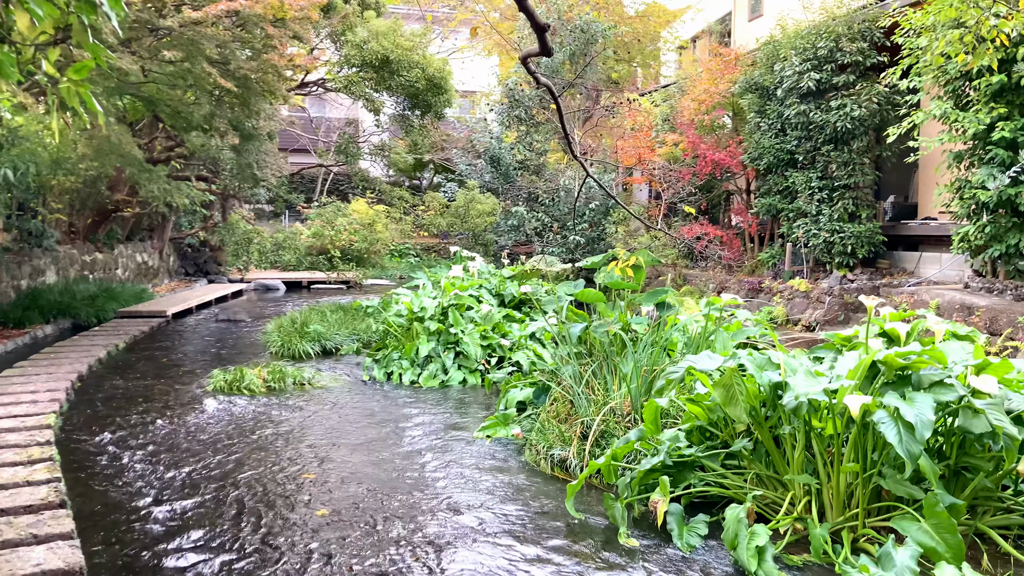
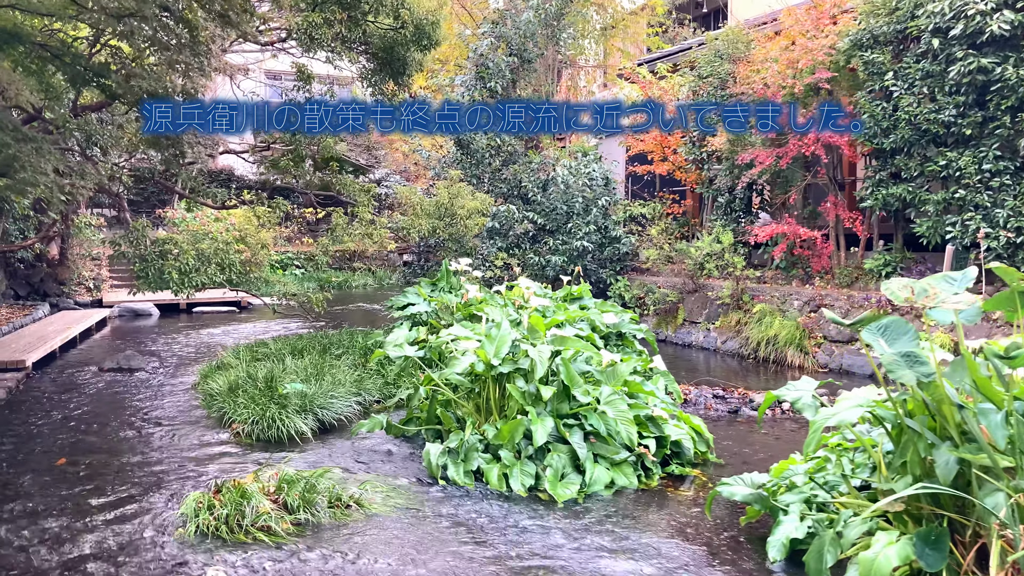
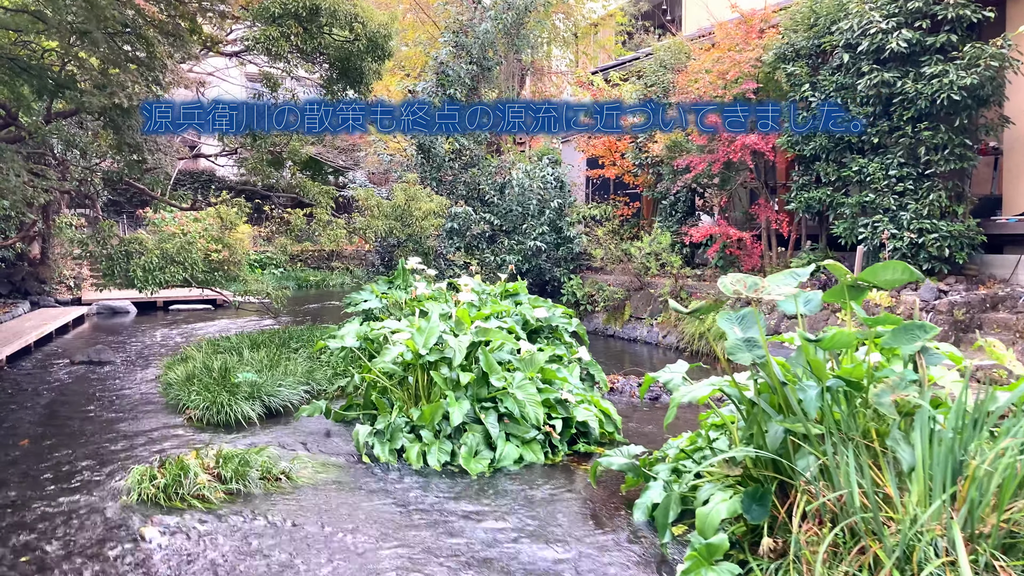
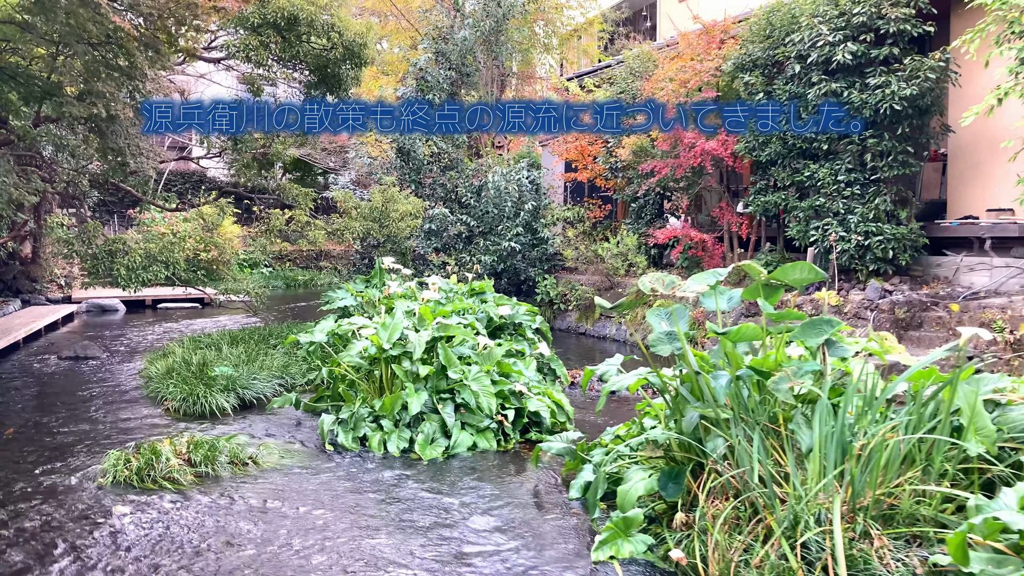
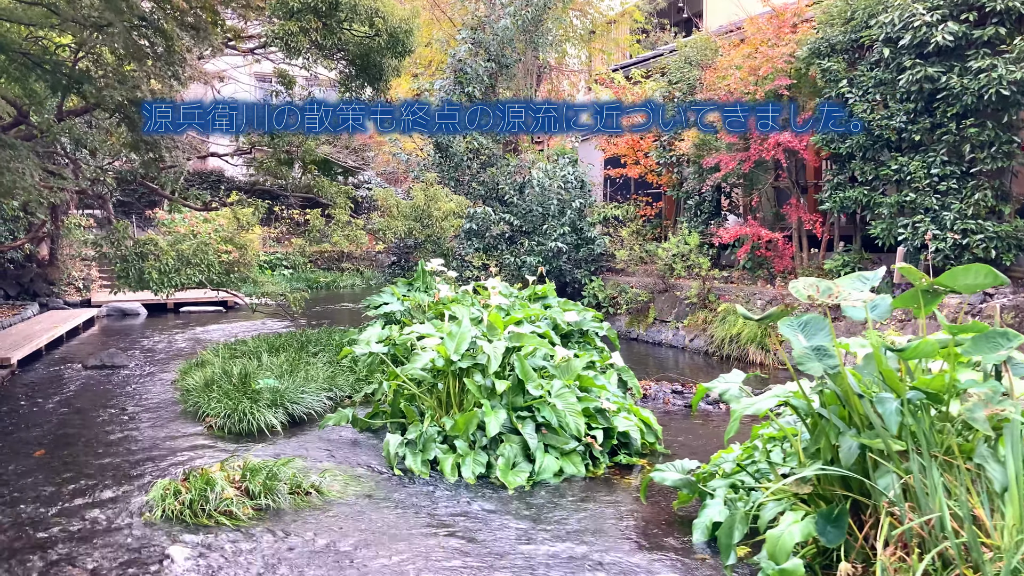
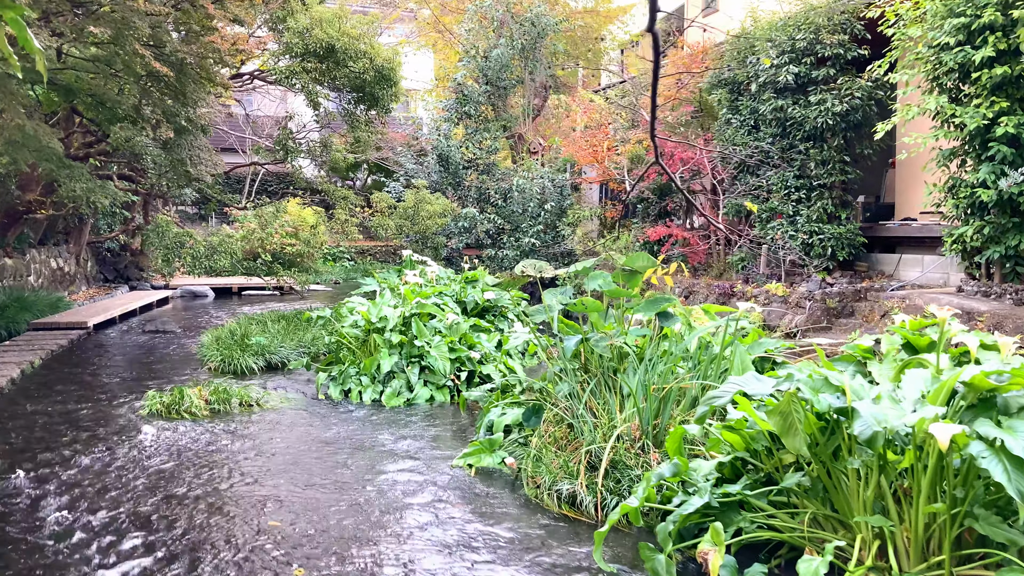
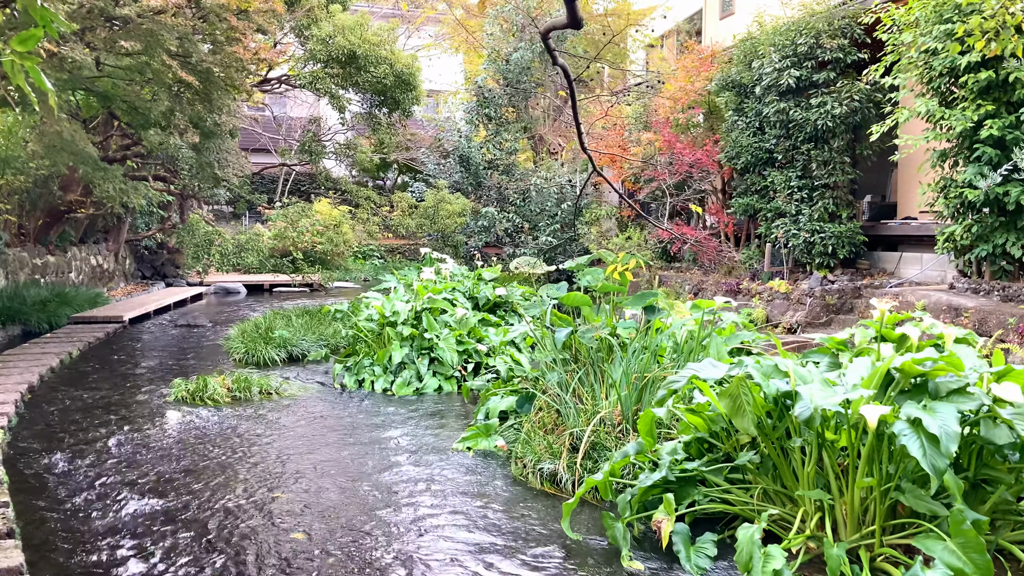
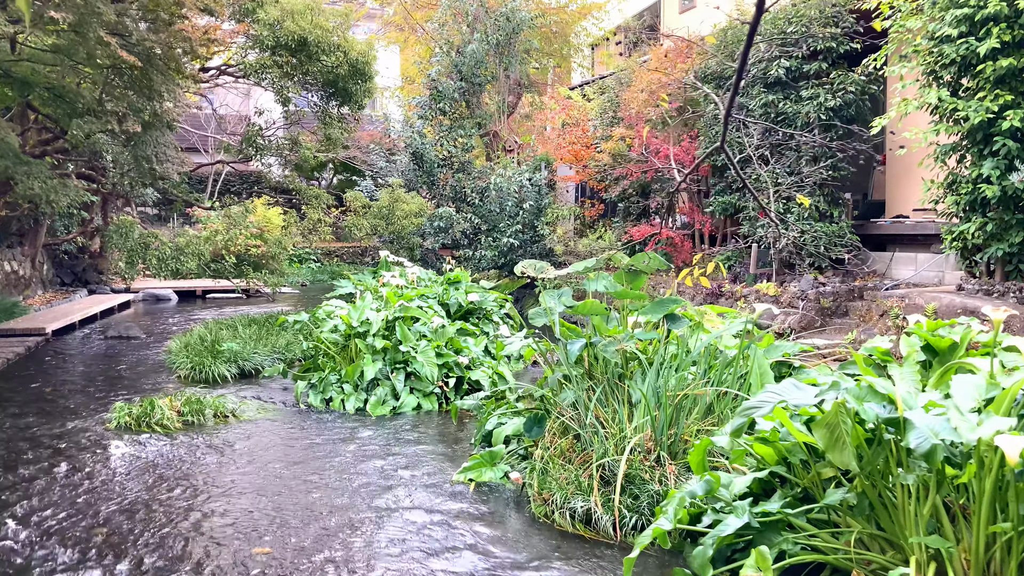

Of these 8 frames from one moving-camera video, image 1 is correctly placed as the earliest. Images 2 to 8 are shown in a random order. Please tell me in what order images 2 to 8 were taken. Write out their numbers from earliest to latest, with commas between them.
7, 6, 8, 4, 3, 5, 2
